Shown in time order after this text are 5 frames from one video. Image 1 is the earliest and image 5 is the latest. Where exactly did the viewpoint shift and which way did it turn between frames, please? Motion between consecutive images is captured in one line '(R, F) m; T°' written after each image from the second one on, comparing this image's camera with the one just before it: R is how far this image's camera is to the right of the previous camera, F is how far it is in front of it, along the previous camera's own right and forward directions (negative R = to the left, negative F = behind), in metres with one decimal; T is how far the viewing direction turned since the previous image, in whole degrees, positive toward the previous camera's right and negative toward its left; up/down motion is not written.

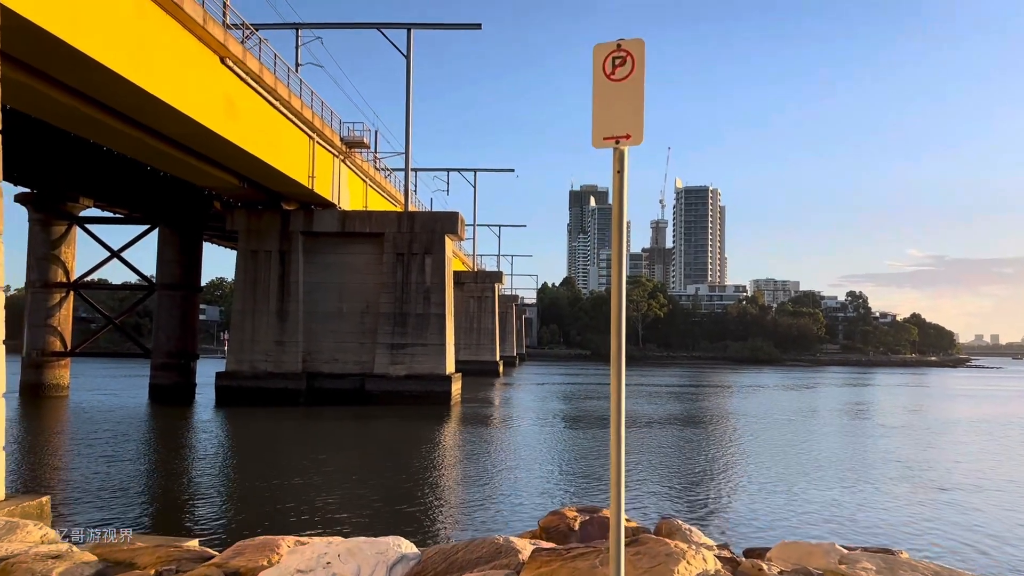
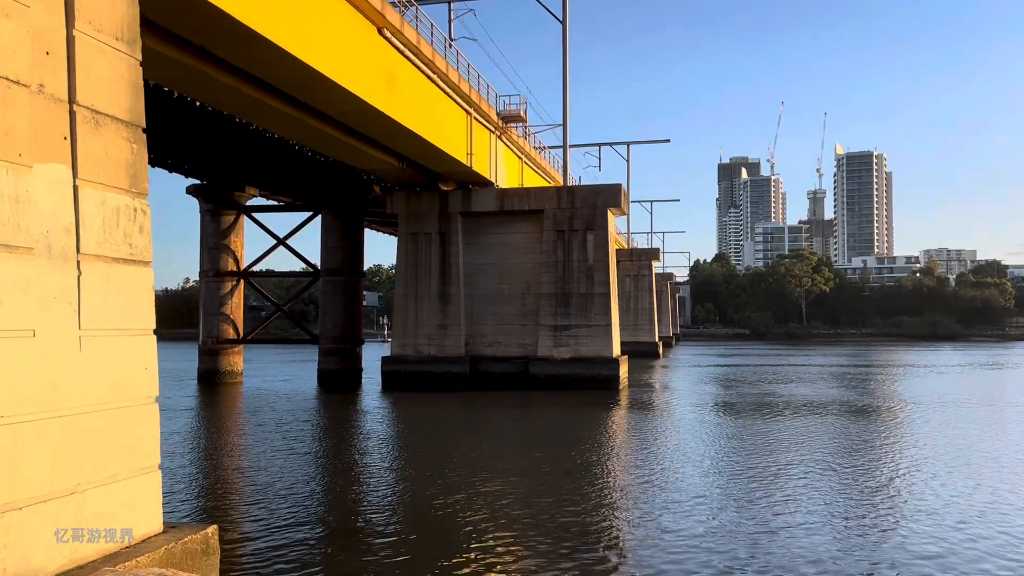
(-0.8, +1.5) m; -11°
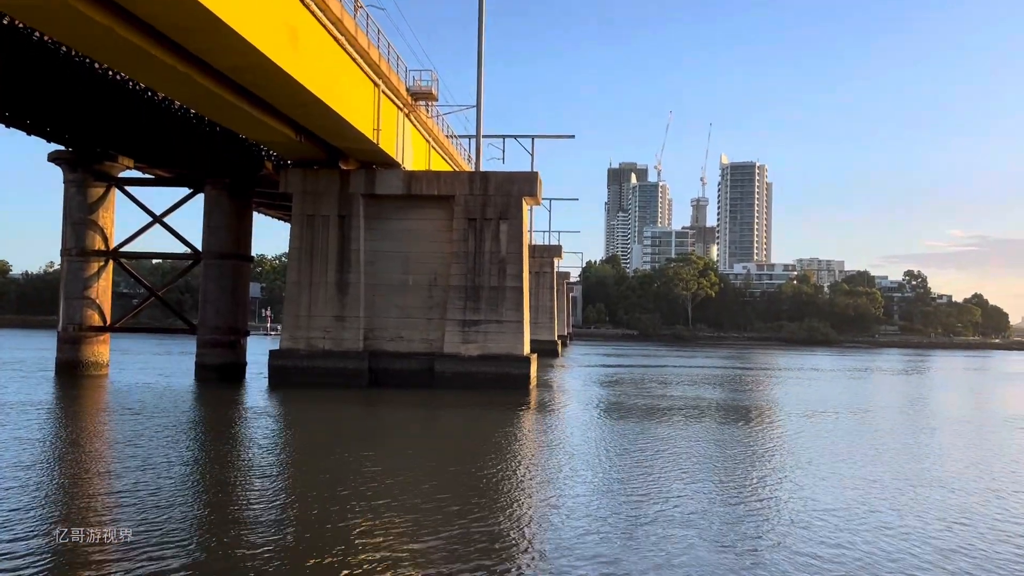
(-0.5, +1.6) m; +8°
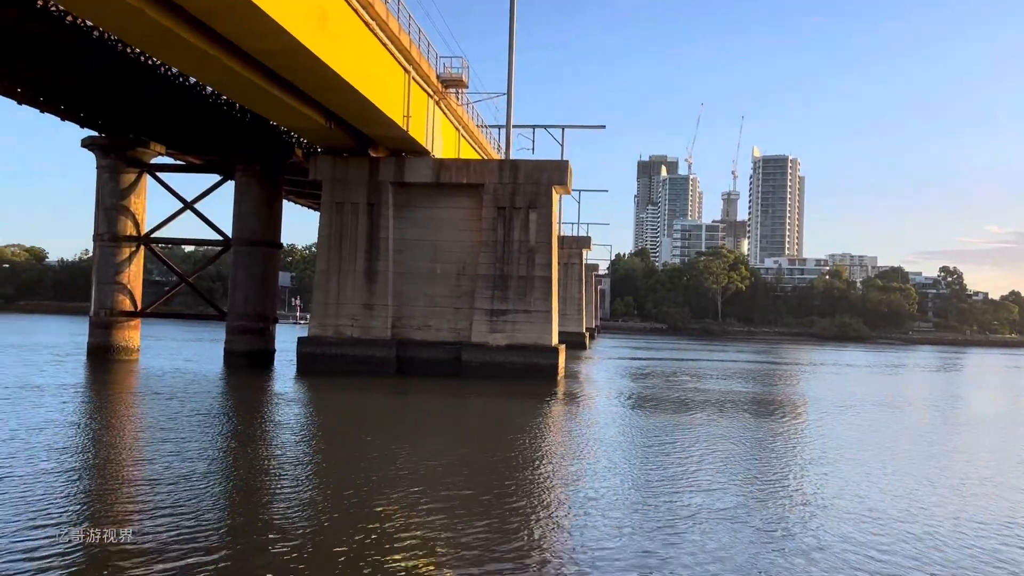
(0.0, +0.2) m; -2°
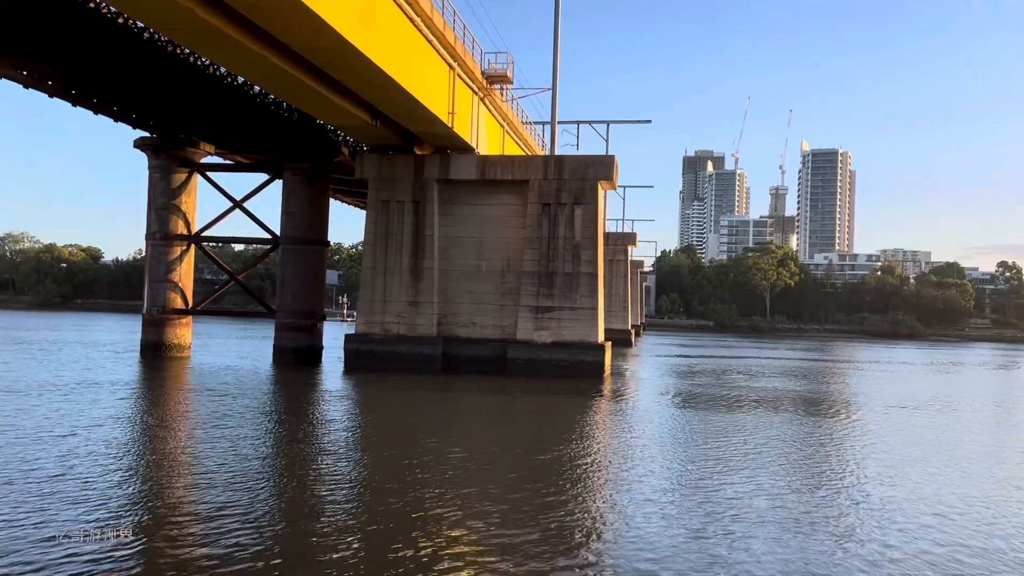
(-0.1, +0.2) m; -3°
